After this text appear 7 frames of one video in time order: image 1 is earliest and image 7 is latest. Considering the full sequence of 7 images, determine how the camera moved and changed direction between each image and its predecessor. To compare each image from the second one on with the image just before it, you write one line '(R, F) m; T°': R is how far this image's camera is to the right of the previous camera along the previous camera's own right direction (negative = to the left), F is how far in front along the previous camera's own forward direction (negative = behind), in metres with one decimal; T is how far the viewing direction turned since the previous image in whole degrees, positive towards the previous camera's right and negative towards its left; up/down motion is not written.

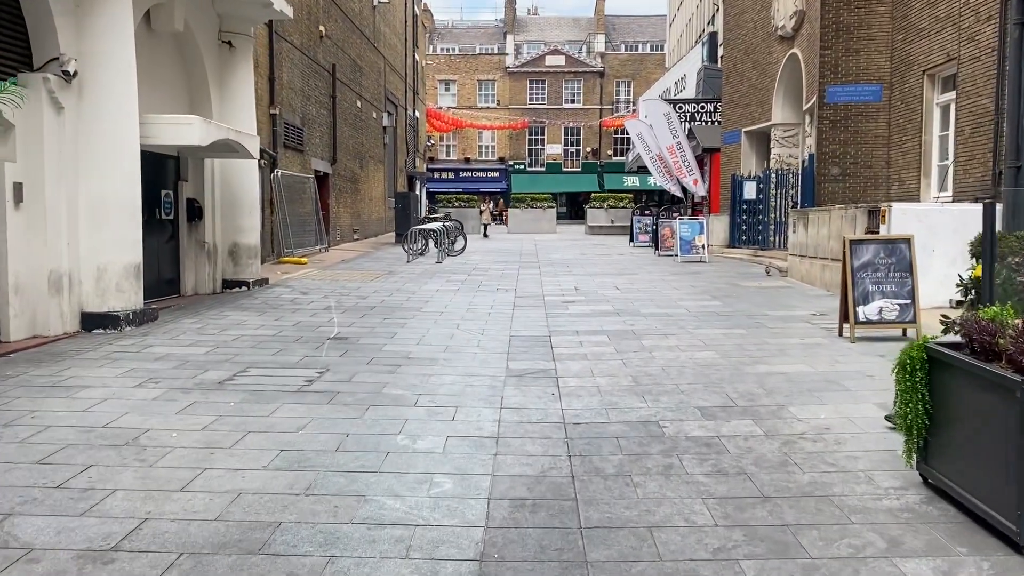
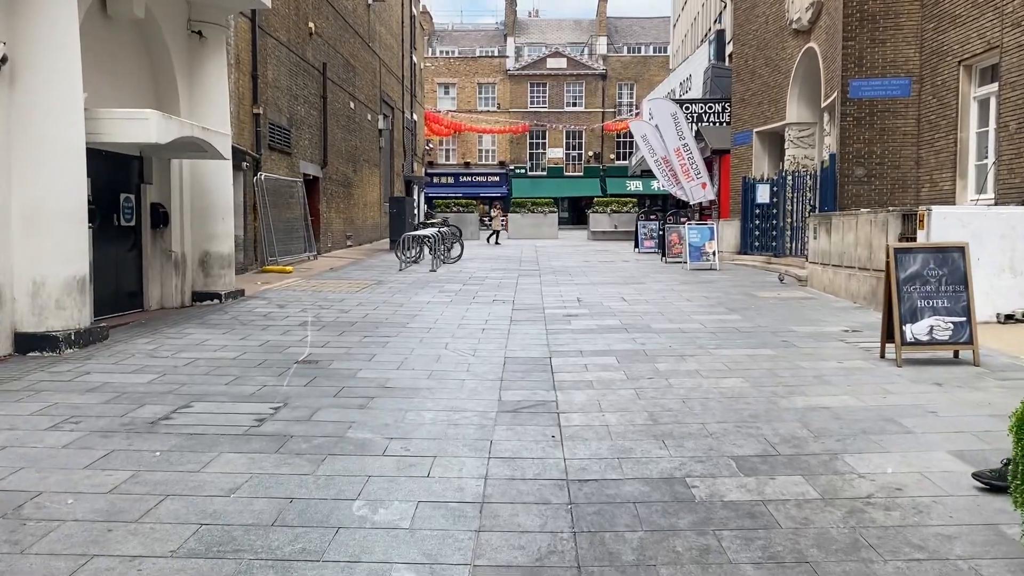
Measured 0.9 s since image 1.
(+0.1, +1.1) m; 0°
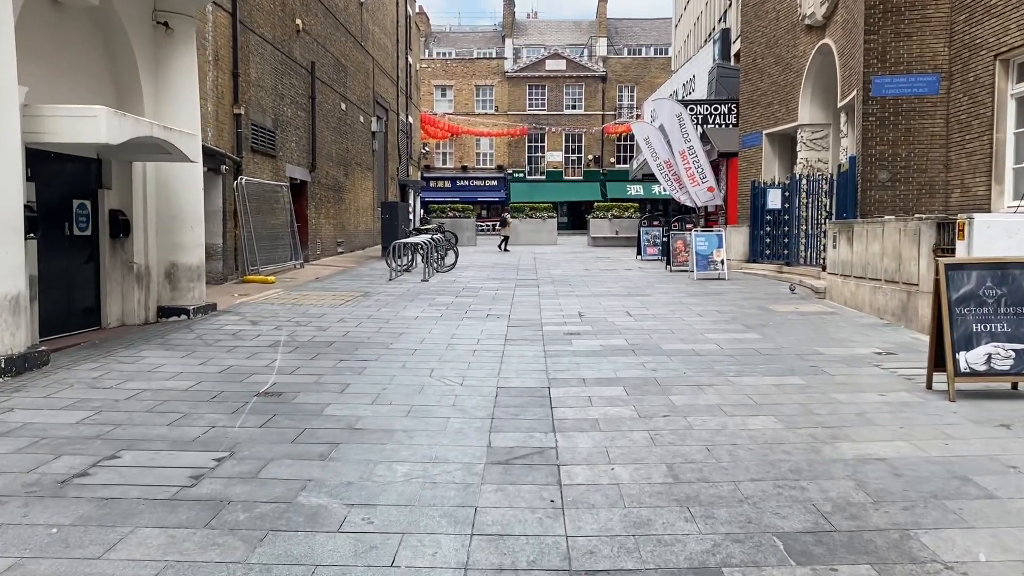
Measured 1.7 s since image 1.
(0.0, +1.0) m; 0°
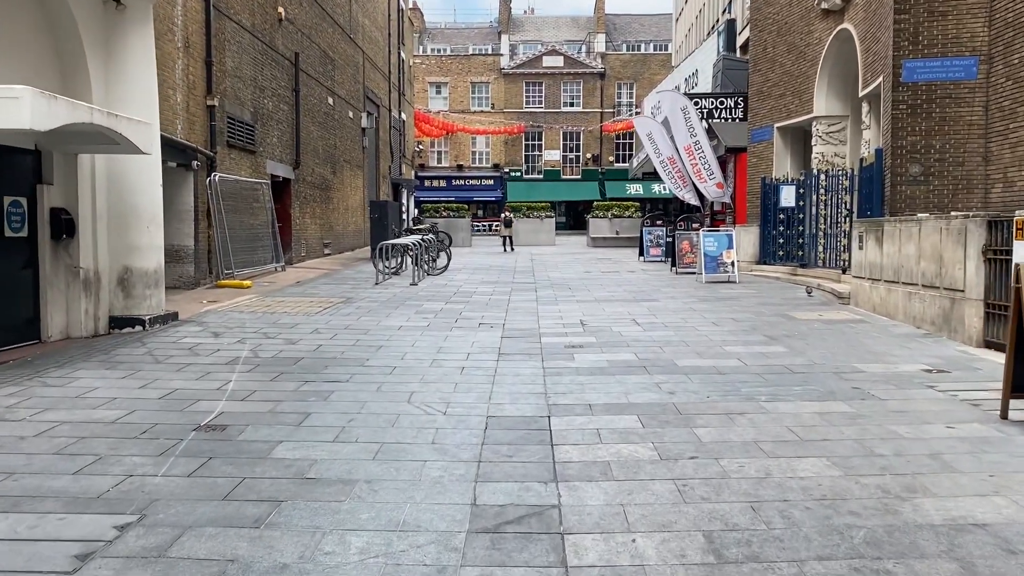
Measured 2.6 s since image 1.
(0.0, +1.1) m; 0°
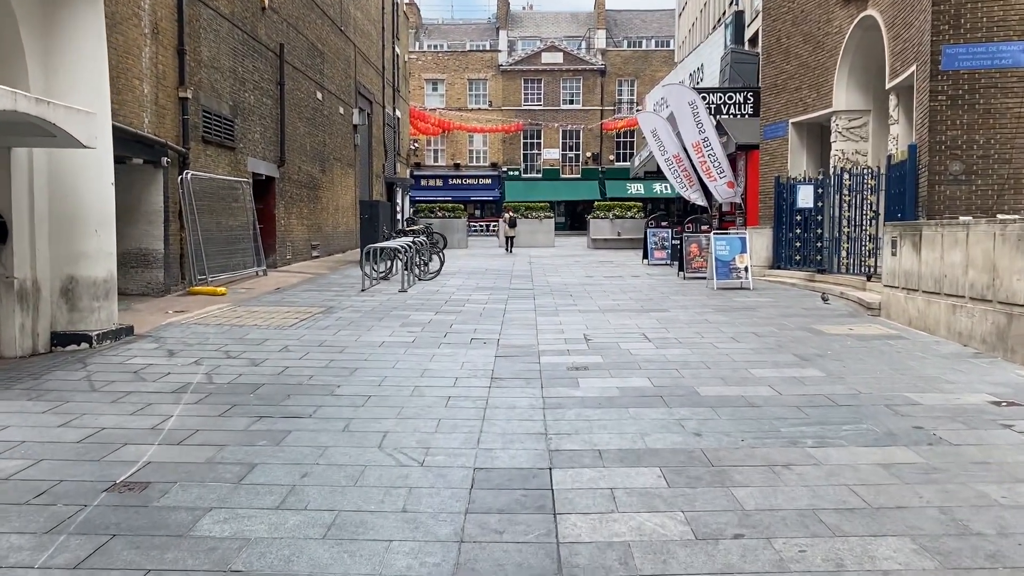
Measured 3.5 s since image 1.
(0.0, +1.1) m; 0°
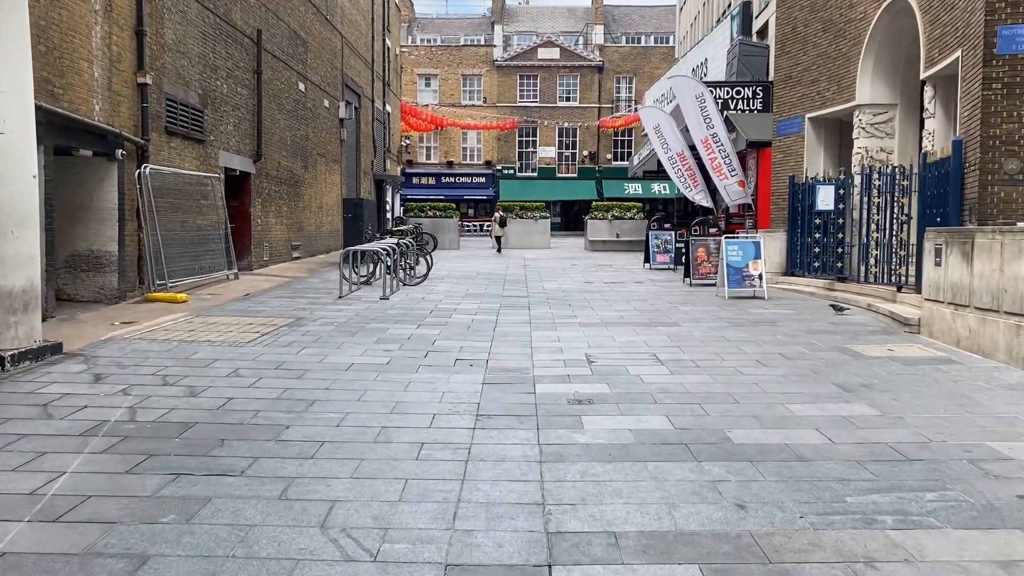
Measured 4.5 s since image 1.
(0.0, +1.3) m; 0°
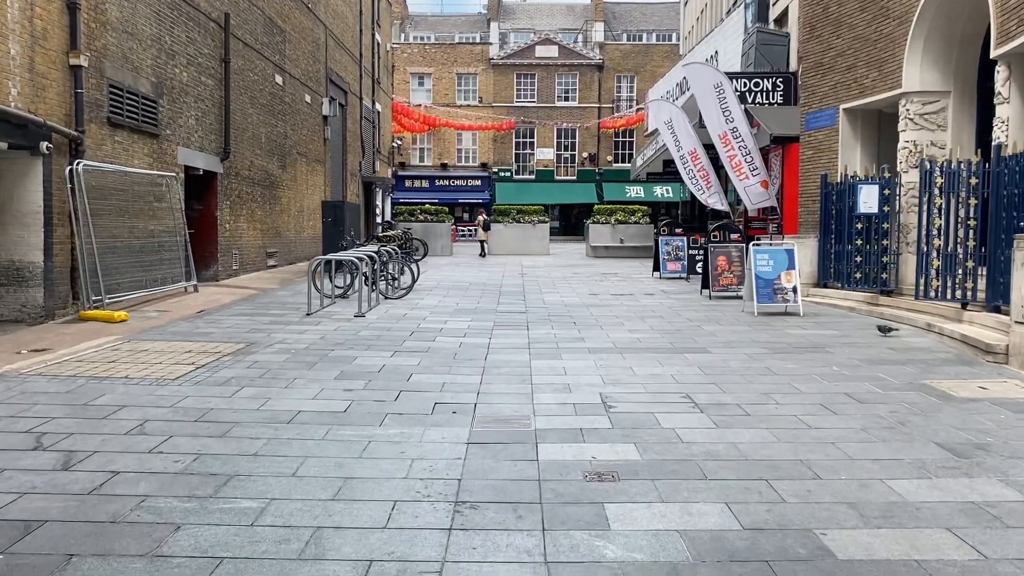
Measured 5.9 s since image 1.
(0.0, +1.7) m; 0°
